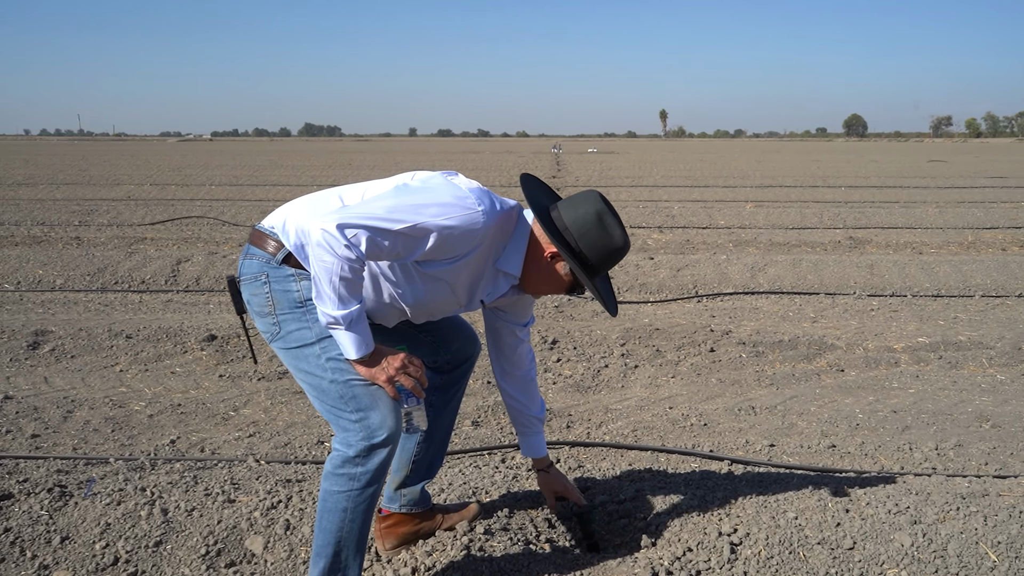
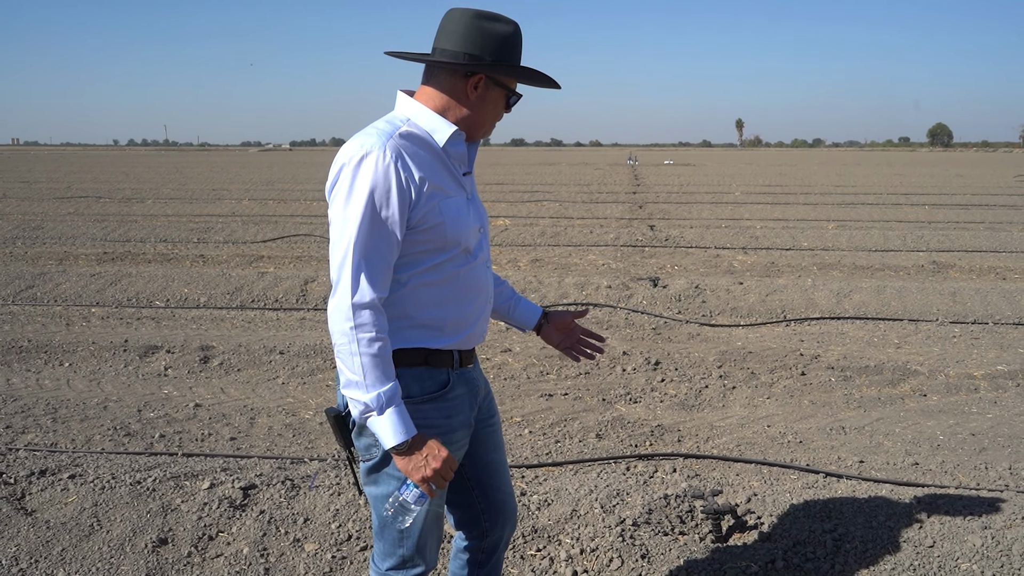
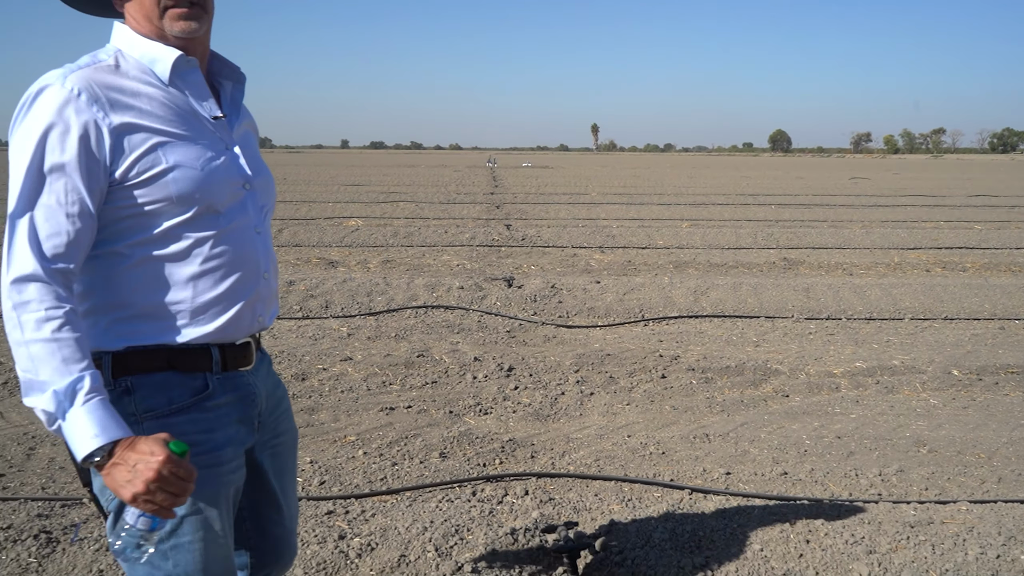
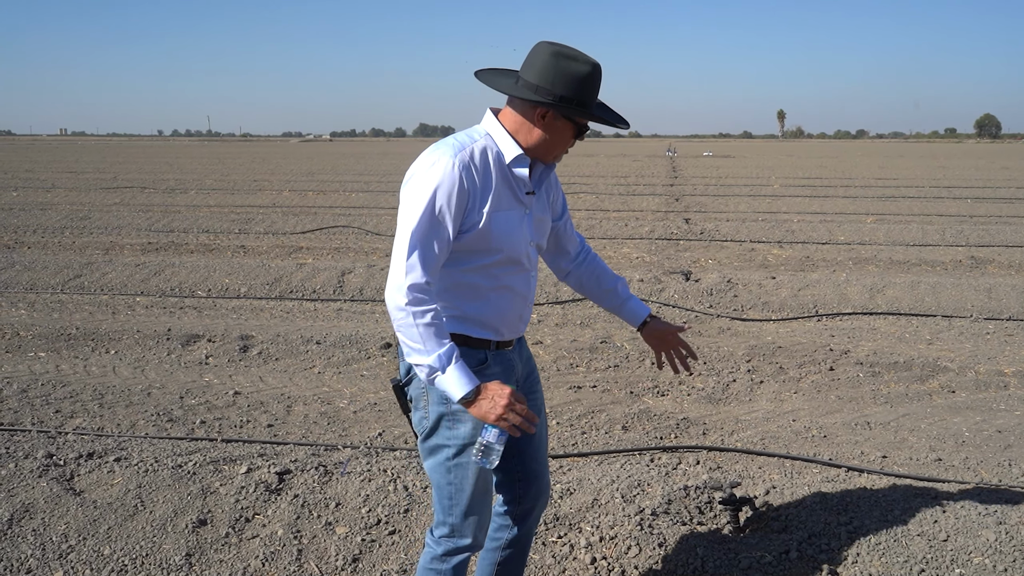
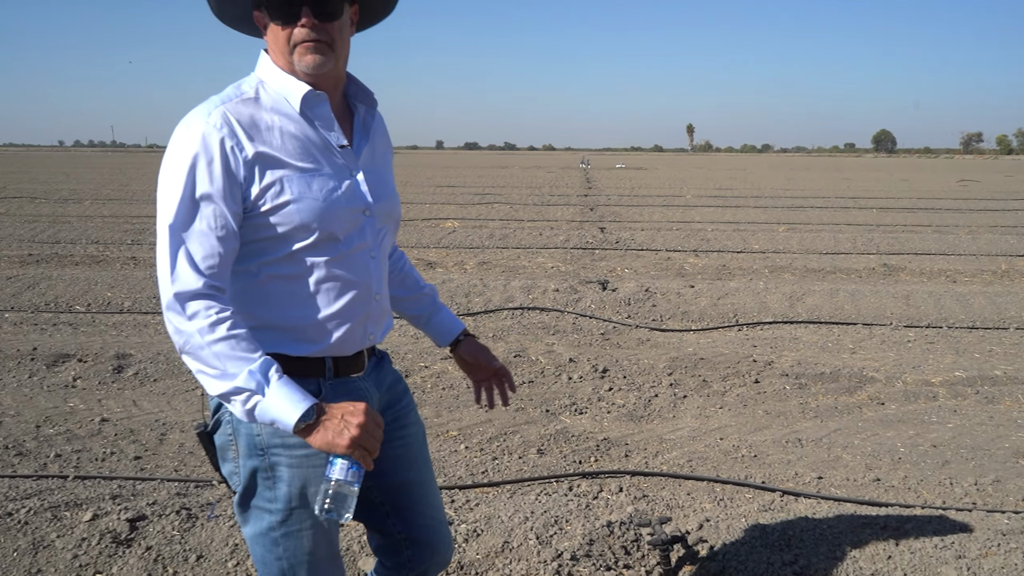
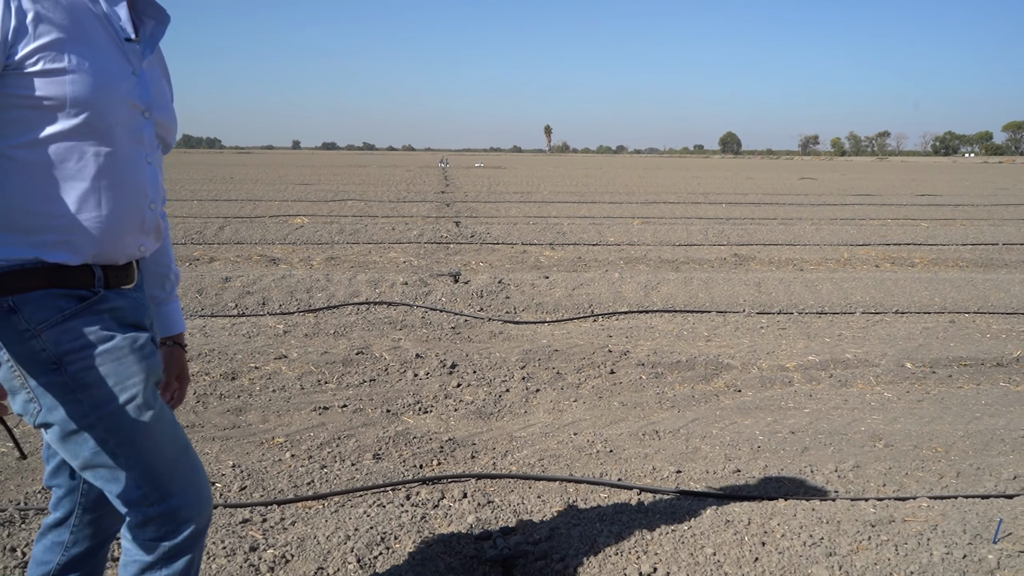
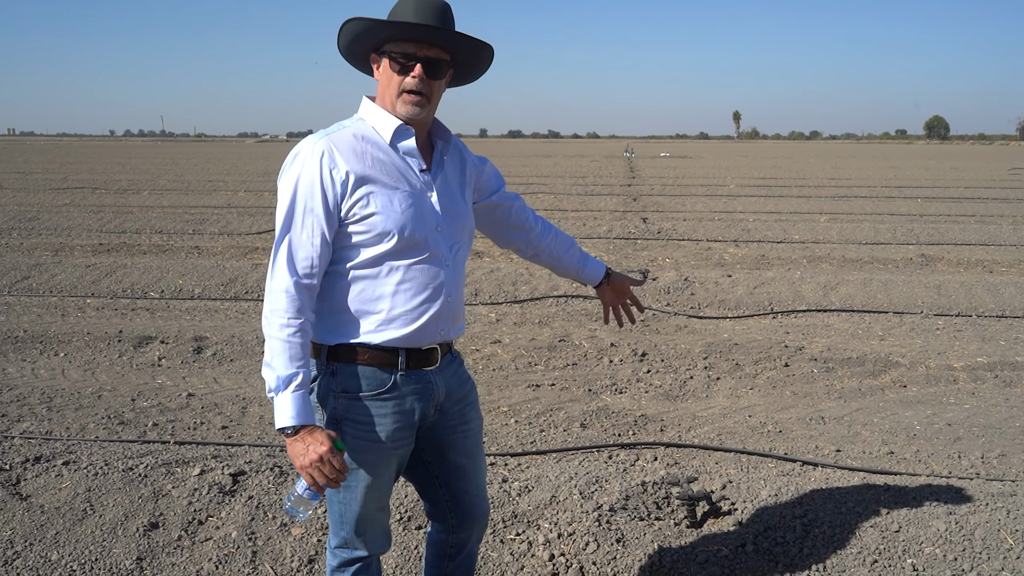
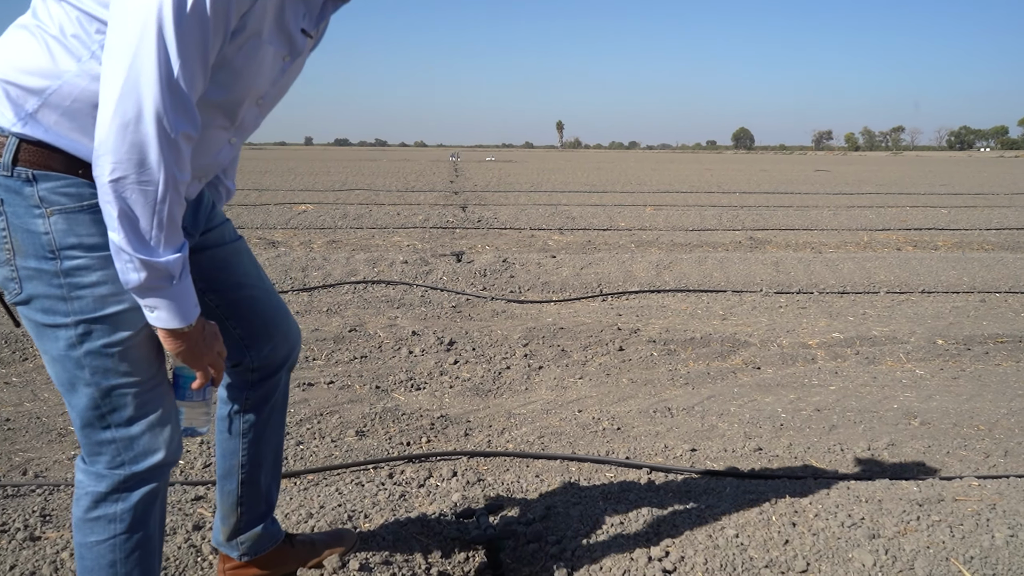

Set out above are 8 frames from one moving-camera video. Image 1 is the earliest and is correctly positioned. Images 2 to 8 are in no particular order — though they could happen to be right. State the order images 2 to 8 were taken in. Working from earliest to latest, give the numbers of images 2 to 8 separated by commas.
8, 6, 3, 5, 2, 7, 4
